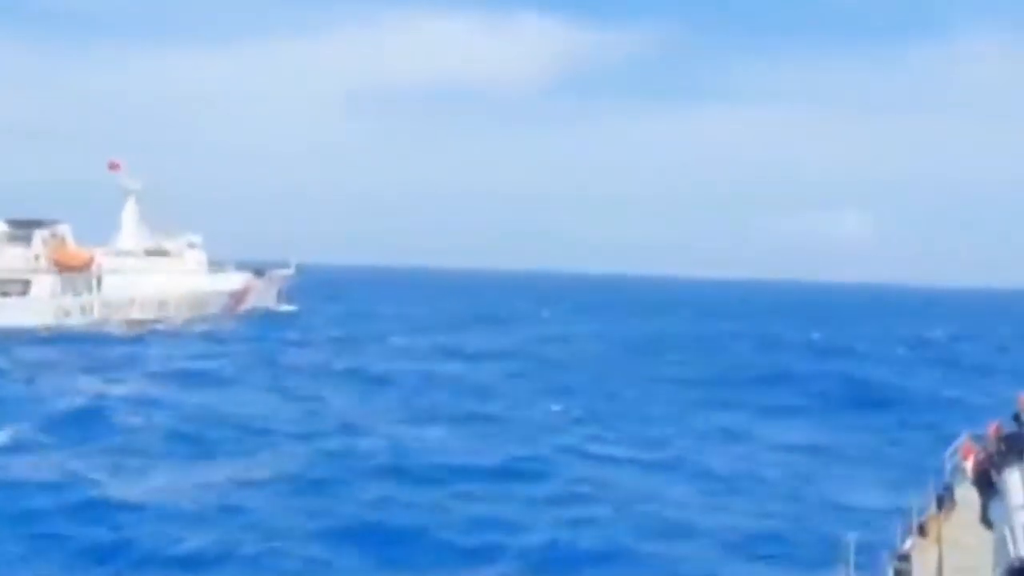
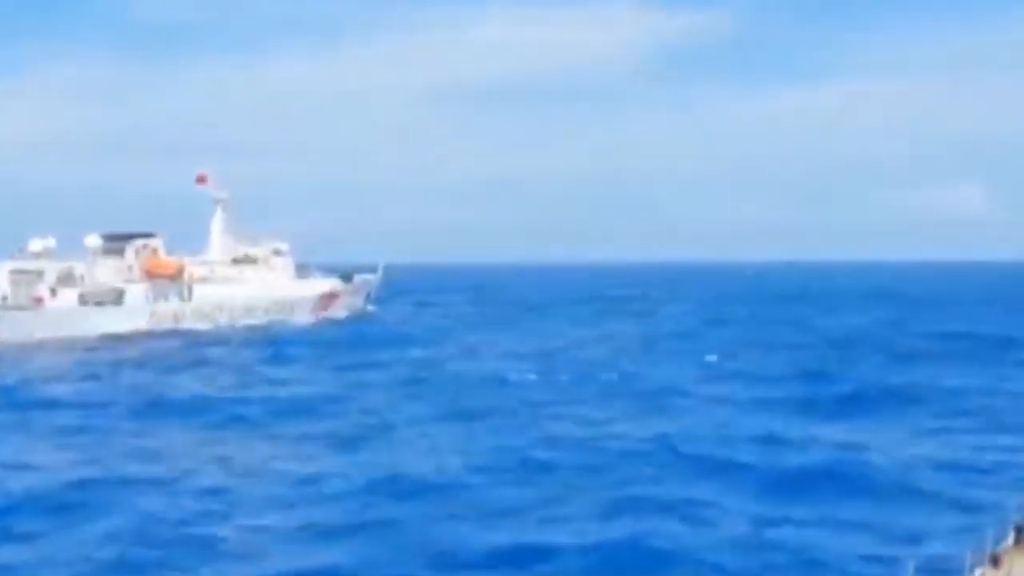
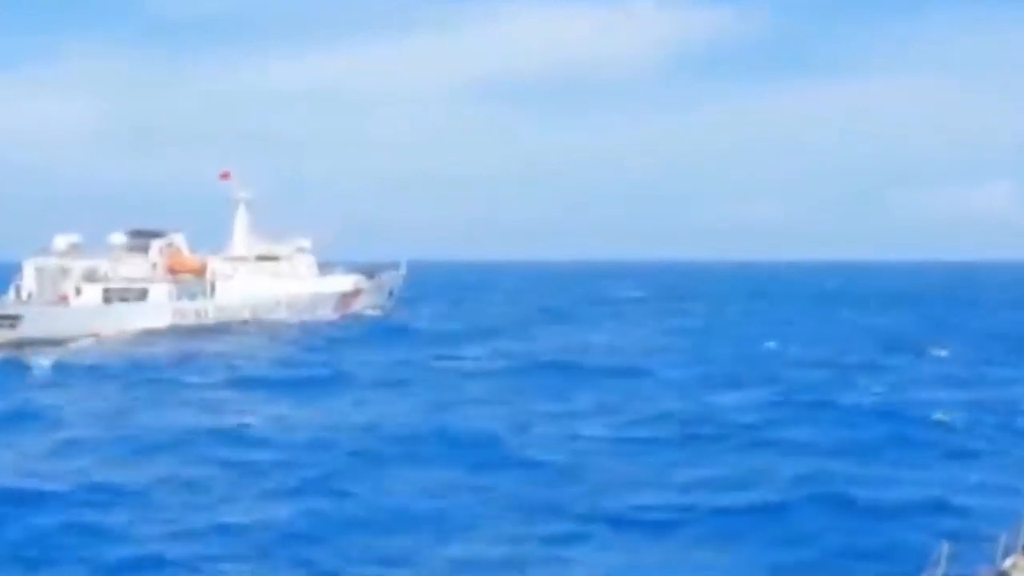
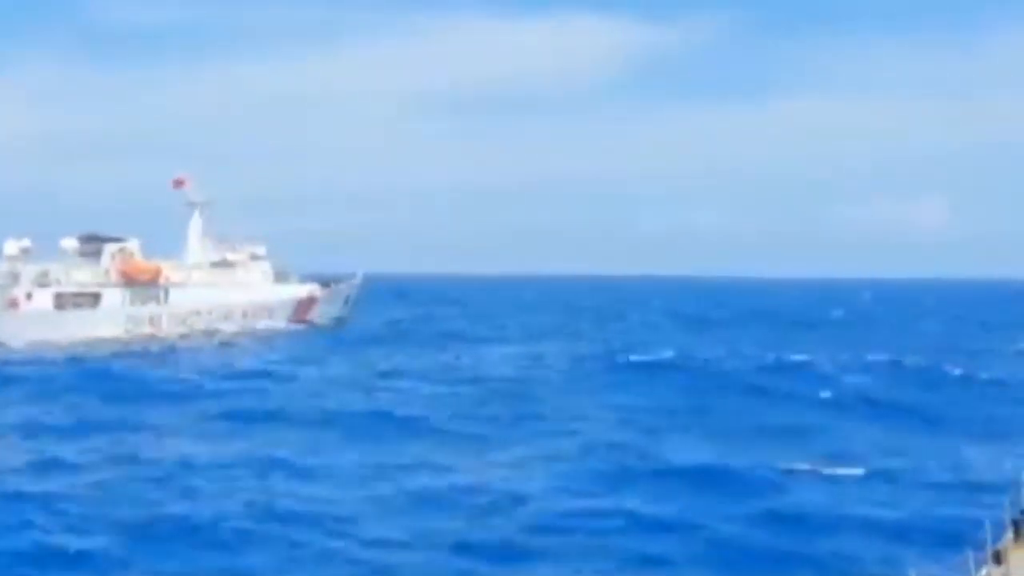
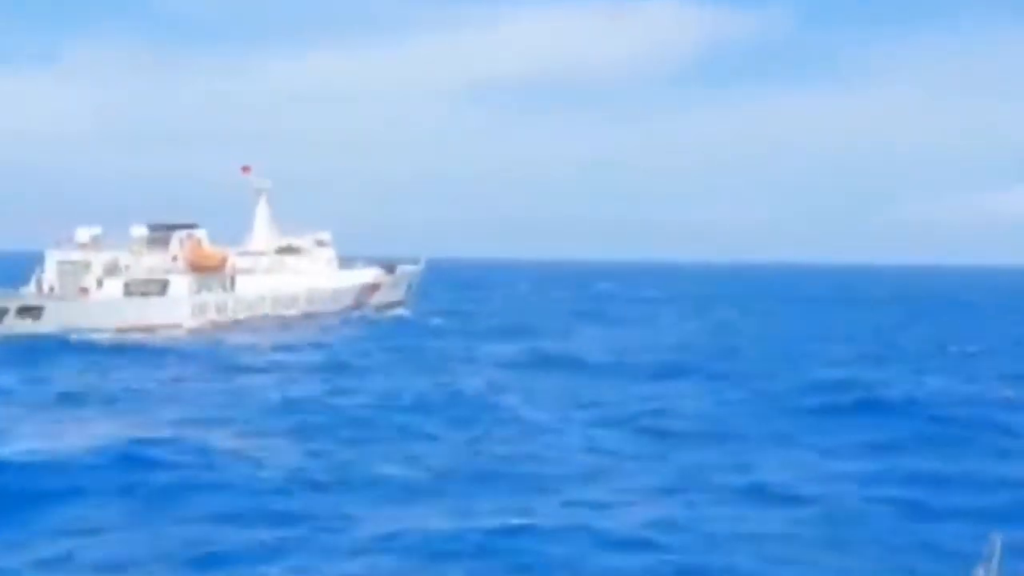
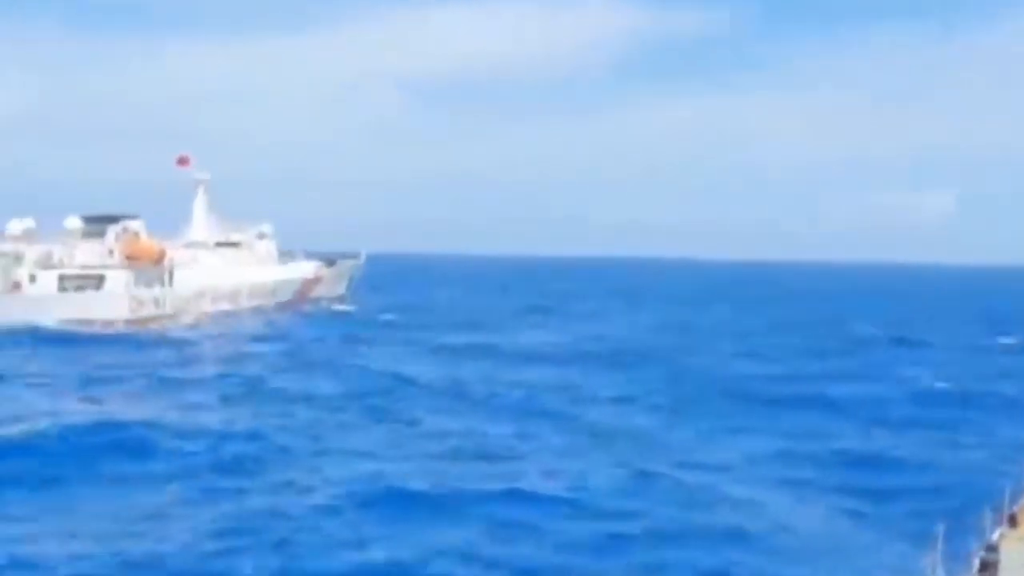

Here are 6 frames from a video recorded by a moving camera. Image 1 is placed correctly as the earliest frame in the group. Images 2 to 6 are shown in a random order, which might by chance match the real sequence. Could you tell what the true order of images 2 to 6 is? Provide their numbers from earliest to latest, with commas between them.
6, 5, 3, 2, 4
